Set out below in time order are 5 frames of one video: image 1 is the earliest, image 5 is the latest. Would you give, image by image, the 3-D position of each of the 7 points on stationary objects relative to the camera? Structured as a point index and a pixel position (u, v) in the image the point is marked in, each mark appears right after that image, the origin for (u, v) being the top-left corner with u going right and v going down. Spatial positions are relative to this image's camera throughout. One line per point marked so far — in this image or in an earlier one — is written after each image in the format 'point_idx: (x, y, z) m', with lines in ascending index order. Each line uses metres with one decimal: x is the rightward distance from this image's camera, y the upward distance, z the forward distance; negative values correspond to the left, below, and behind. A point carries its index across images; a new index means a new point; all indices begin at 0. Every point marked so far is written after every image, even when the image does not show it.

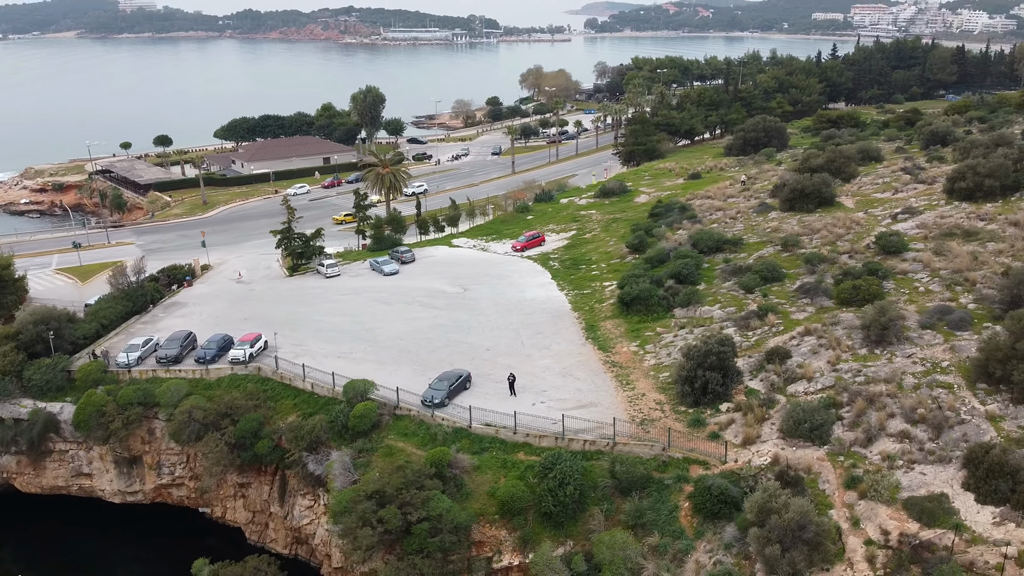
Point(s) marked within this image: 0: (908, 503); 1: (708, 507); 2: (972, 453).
0: (+8.5, -4.6, +18.4) m
1: (+4.6, -5.1, +19.9) m
2: (+10.0, -3.6, +18.6) m
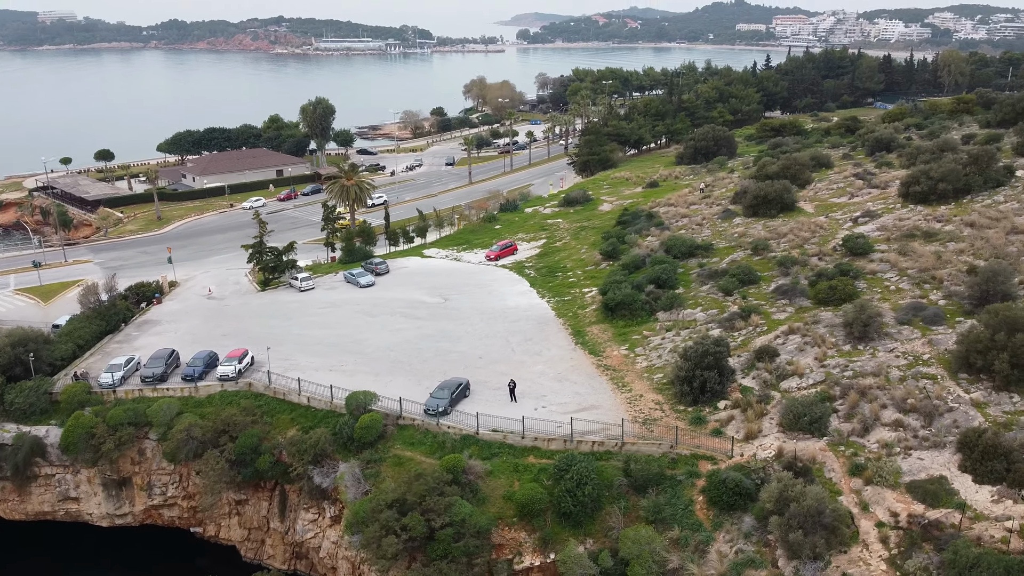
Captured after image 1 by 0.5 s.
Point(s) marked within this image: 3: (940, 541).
0: (+9.2, -4.6, +19.7) m
1: (+5.2, -5.2, +20.9) m
2: (+10.7, -3.5, +20.2) m
3: (+9.0, -5.3, +18.1) m
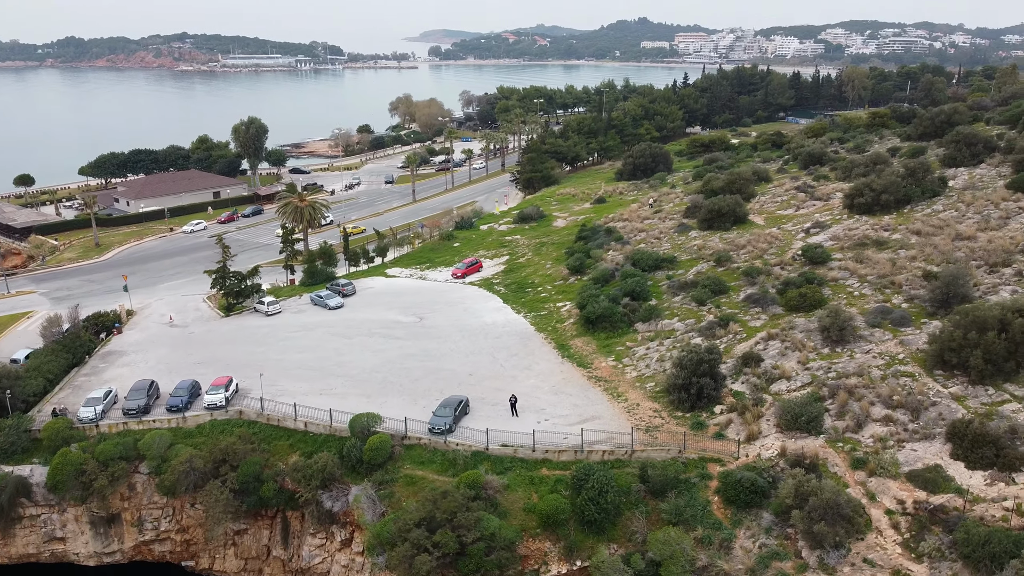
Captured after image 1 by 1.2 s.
0: (+10.1, -4.7, +21.6) m
1: (+6.0, -5.5, +22.3) m
2: (+11.5, -3.6, +22.2) m
3: (+10.1, -5.5, +19.9) m
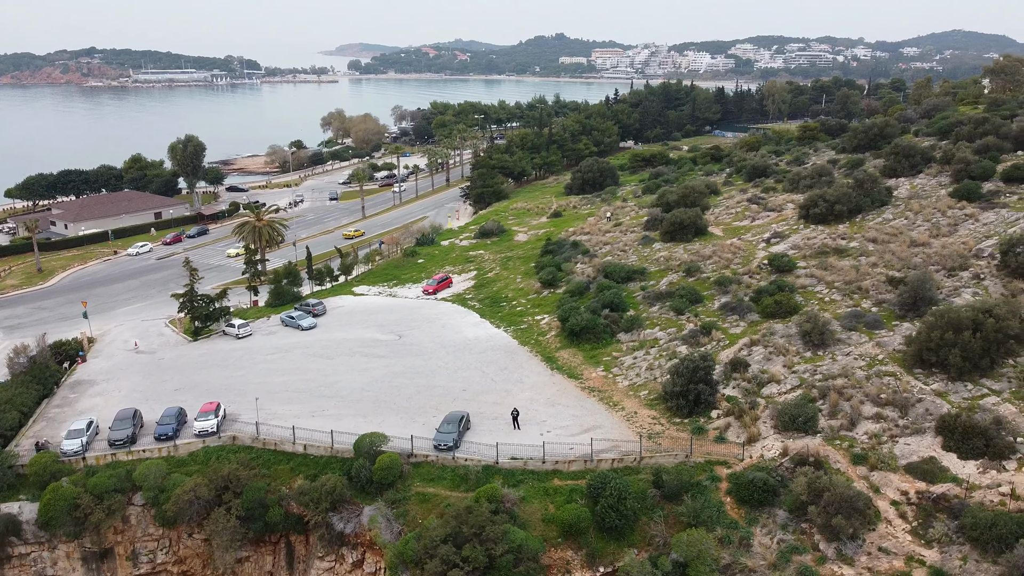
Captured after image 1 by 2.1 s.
0: (+10.8, -4.9, +23.2) m
1: (+6.6, -5.7, +23.4) m
2: (+12.1, -3.7, +23.9) m
3: (+11.0, -5.6, +21.5) m
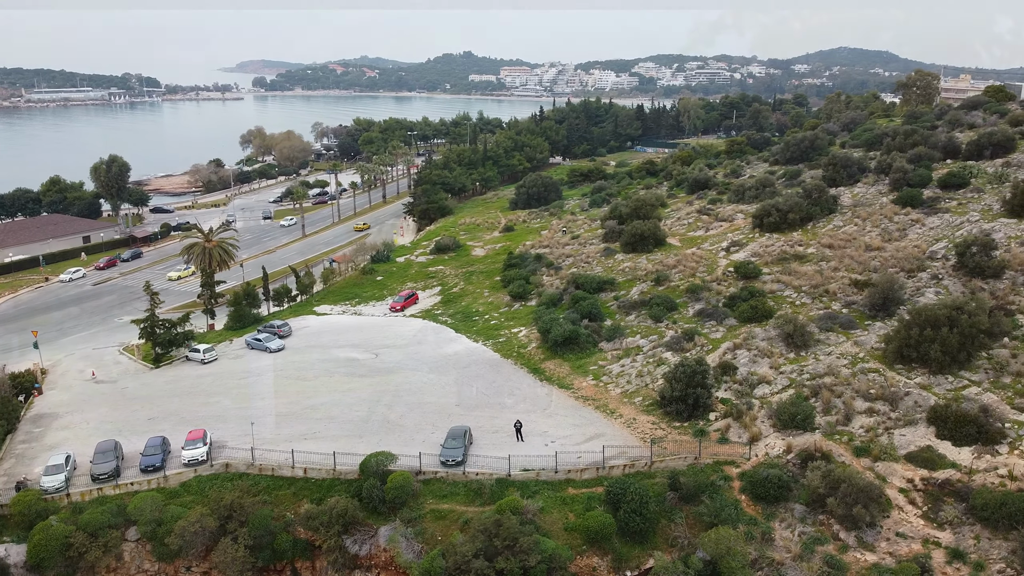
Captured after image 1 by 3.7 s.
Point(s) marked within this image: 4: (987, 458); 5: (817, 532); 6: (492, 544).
0: (+11.5, -4.9, +24.6) m
1: (+7.3, -5.9, +24.4) m
2: (+12.6, -3.7, +25.6) m
3: (+11.9, -5.5, +23.0) m
4: (+13.2, -4.8, +23.9) m
5: (+8.2, -6.6, +23.2) m
6: (-0.6, -7.0, +23.3) m
